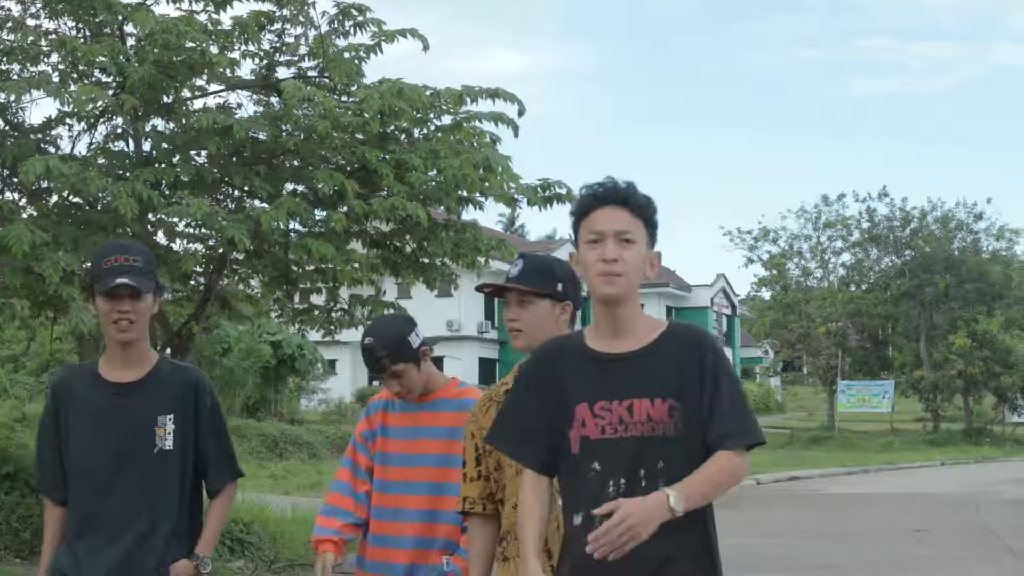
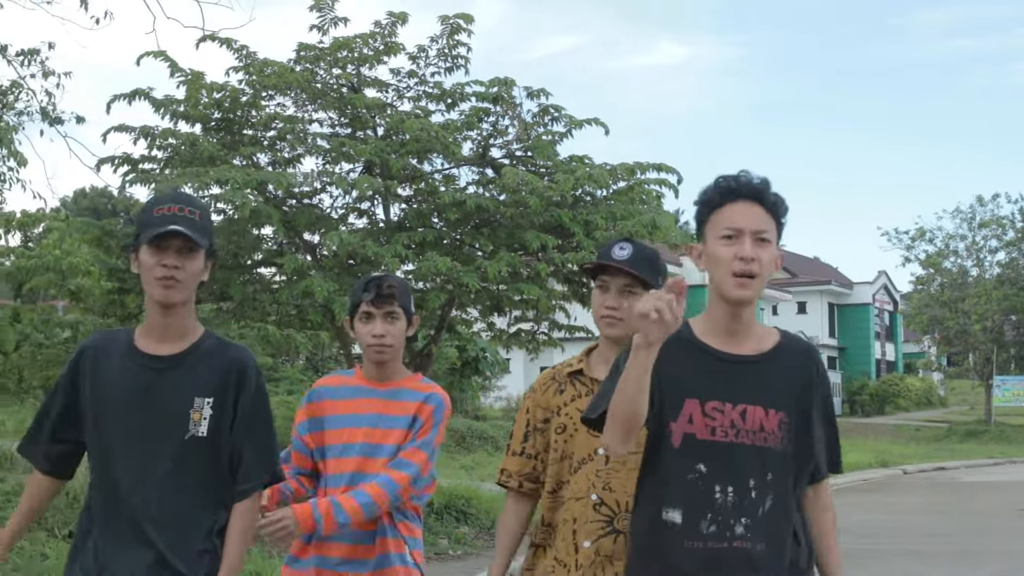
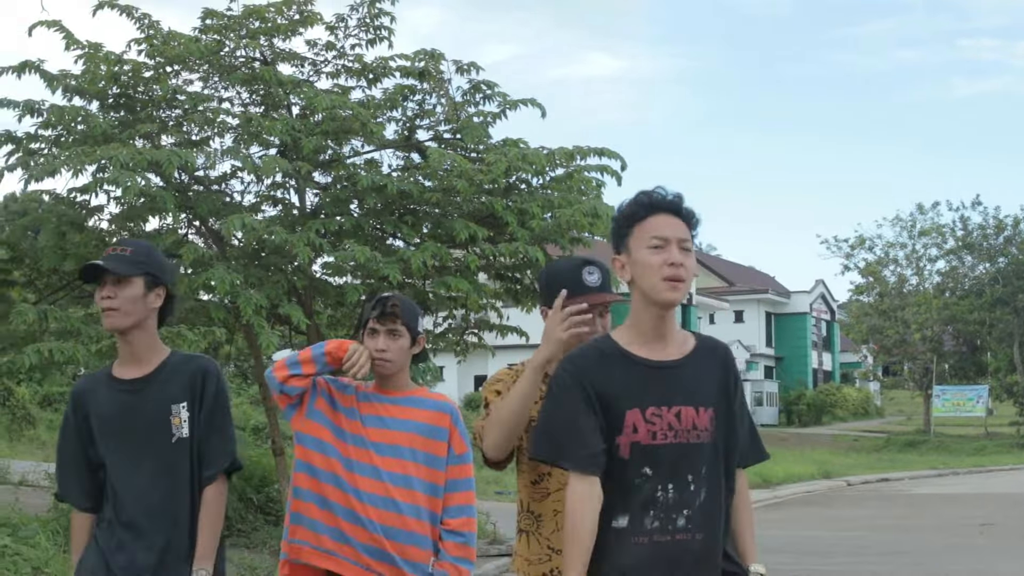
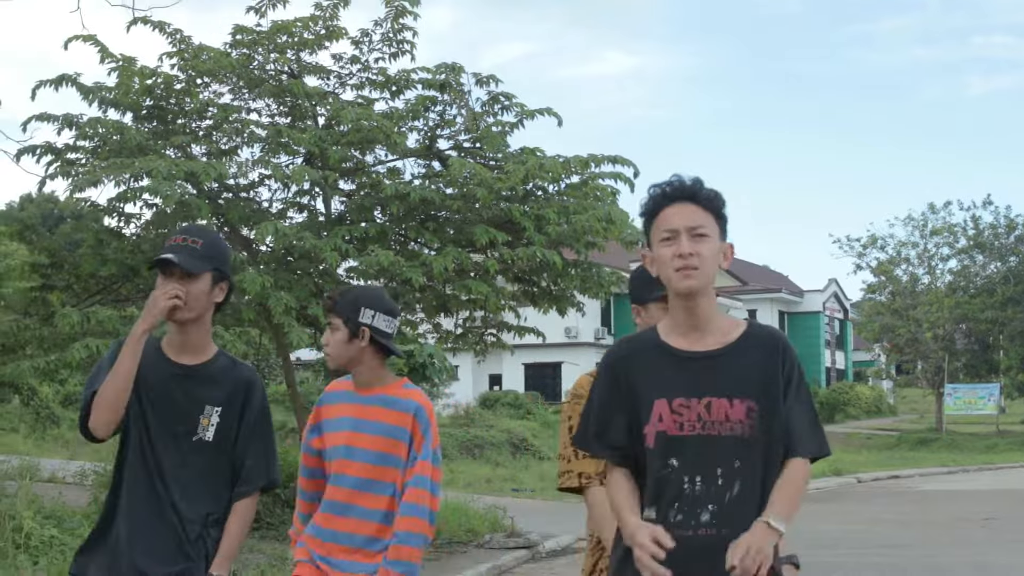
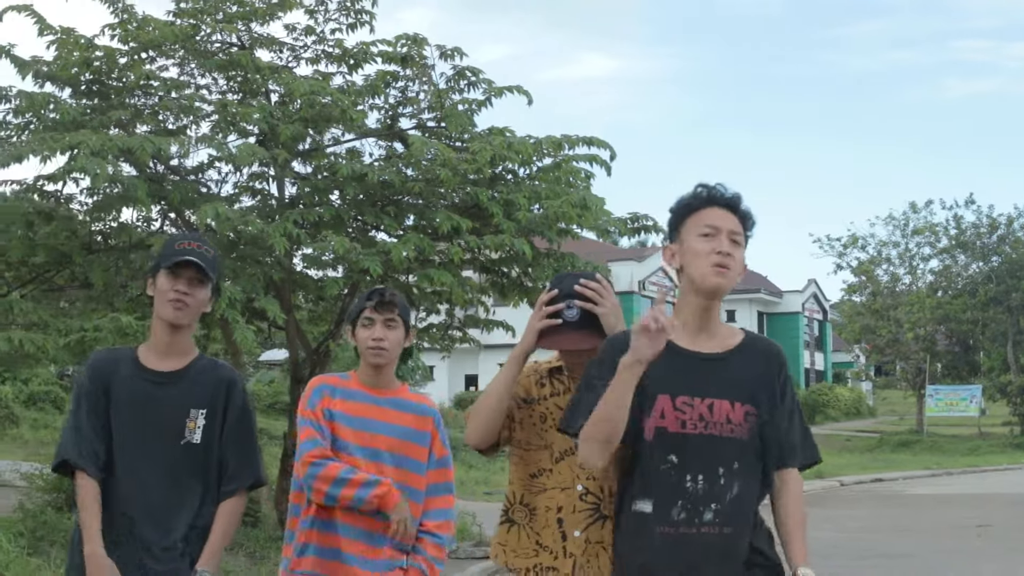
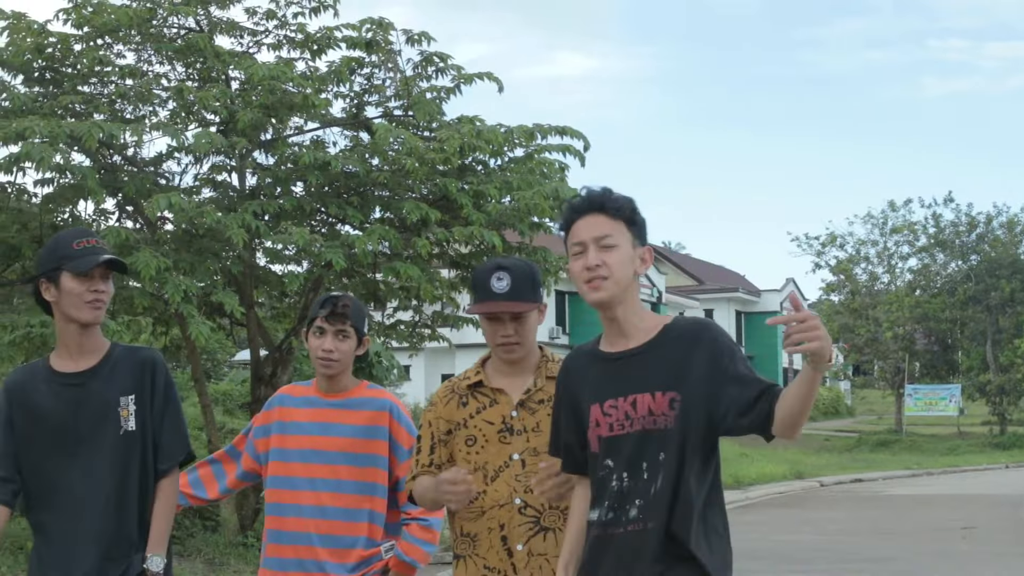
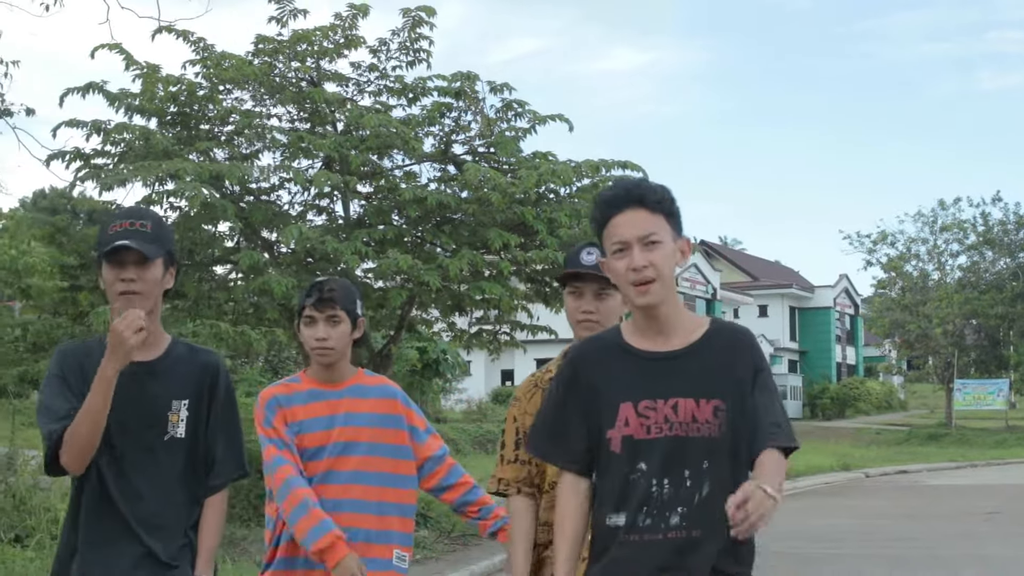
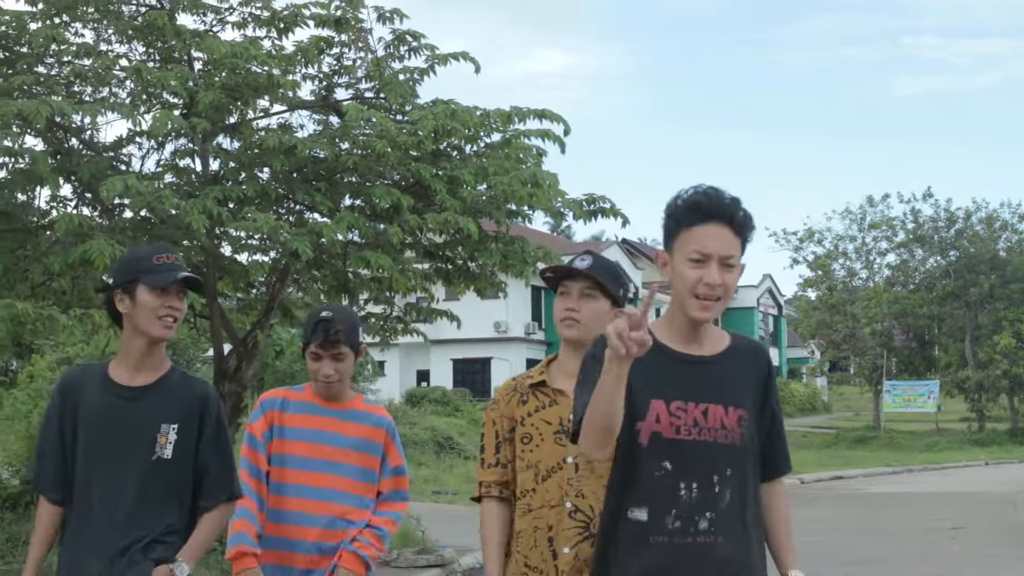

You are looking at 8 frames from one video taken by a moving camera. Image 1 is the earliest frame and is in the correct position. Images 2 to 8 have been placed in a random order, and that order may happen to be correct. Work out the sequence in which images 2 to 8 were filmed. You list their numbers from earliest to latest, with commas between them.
8, 6, 5, 3, 4, 7, 2
